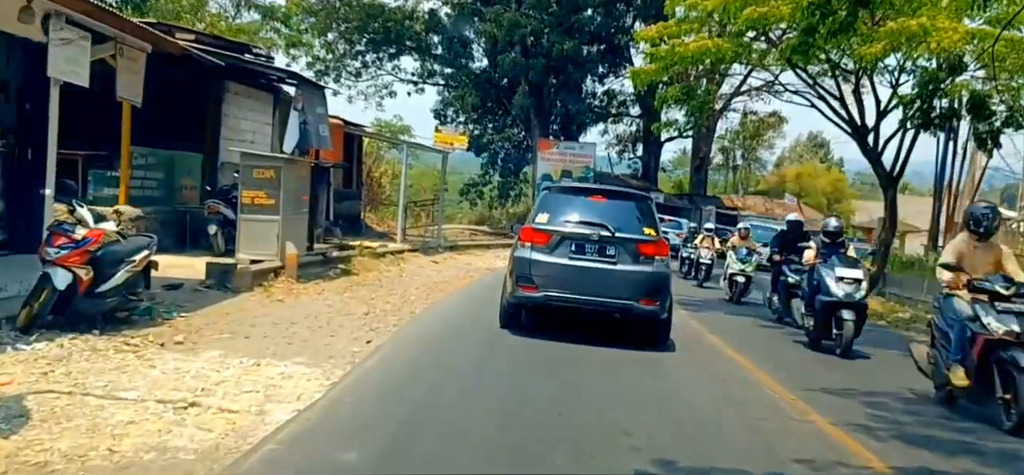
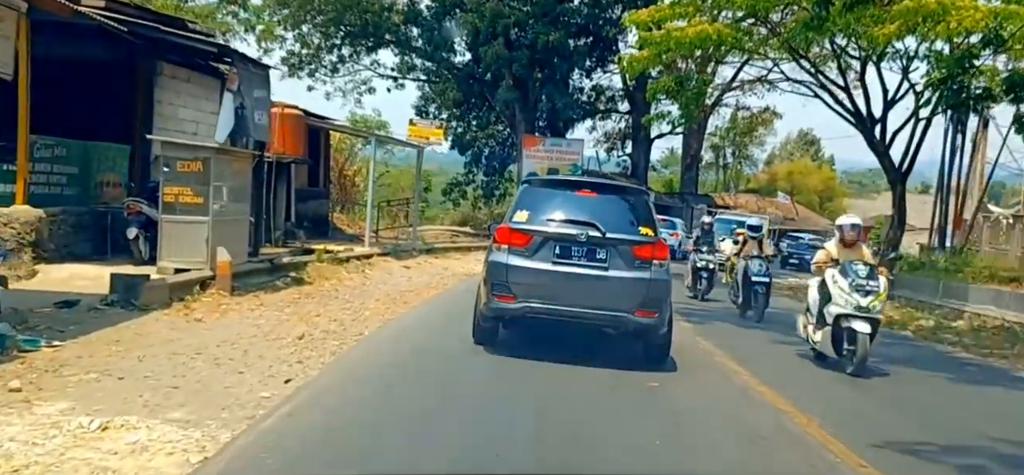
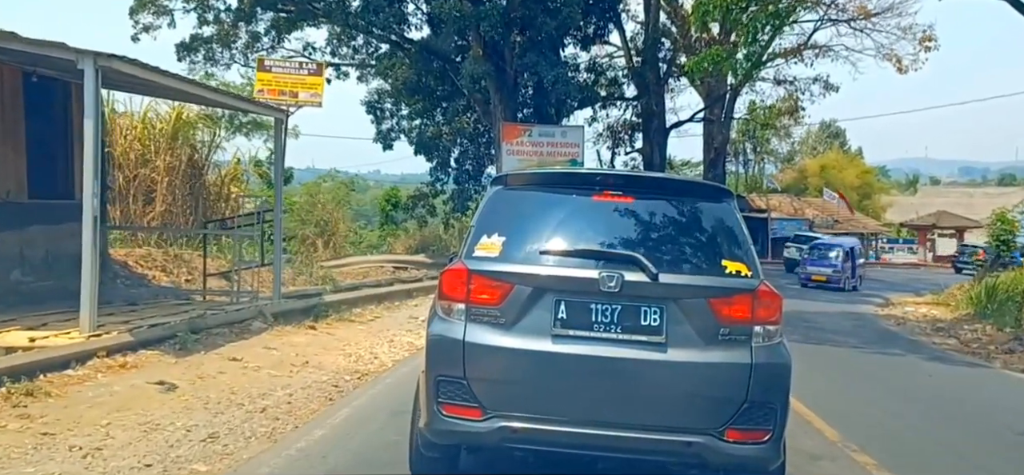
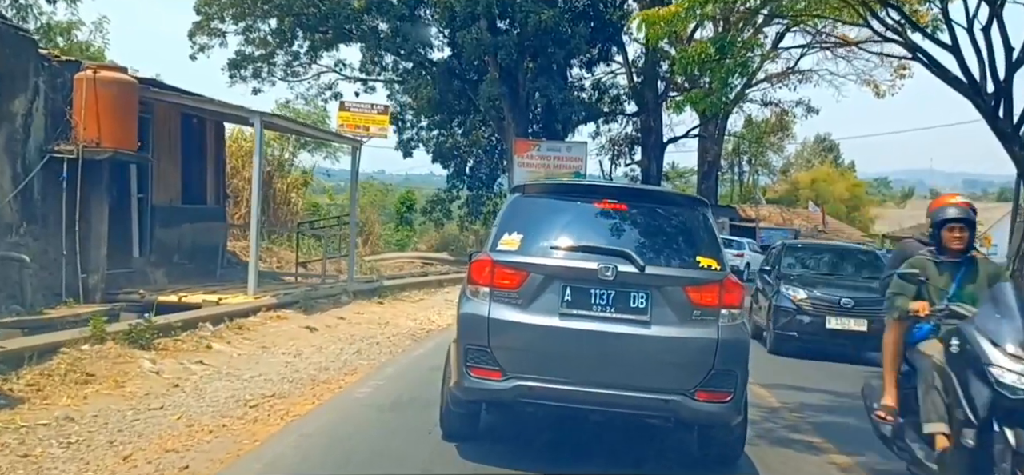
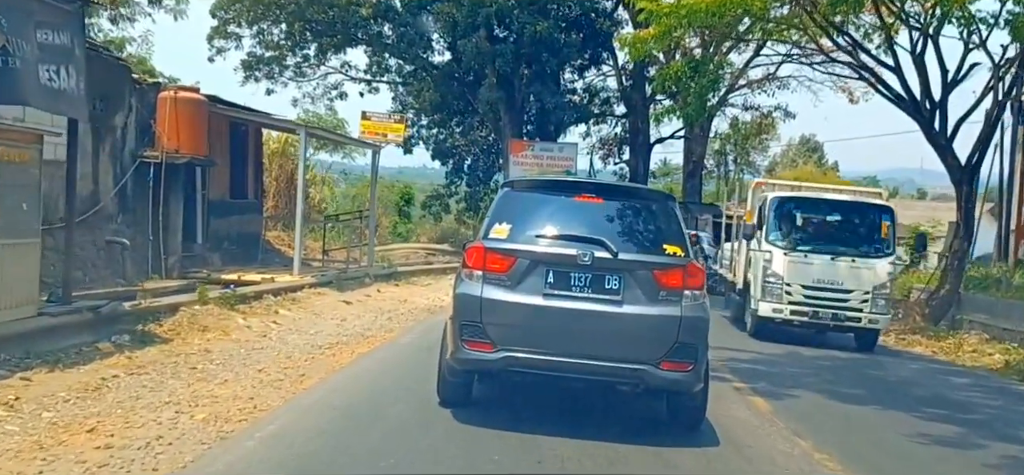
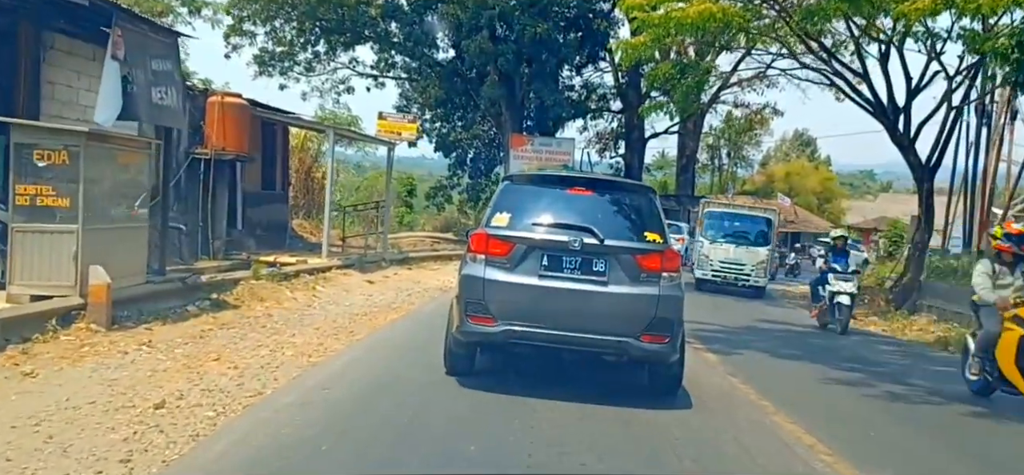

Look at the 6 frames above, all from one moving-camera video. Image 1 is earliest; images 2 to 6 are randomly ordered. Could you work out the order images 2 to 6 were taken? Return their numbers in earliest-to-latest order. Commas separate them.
2, 6, 5, 4, 3
